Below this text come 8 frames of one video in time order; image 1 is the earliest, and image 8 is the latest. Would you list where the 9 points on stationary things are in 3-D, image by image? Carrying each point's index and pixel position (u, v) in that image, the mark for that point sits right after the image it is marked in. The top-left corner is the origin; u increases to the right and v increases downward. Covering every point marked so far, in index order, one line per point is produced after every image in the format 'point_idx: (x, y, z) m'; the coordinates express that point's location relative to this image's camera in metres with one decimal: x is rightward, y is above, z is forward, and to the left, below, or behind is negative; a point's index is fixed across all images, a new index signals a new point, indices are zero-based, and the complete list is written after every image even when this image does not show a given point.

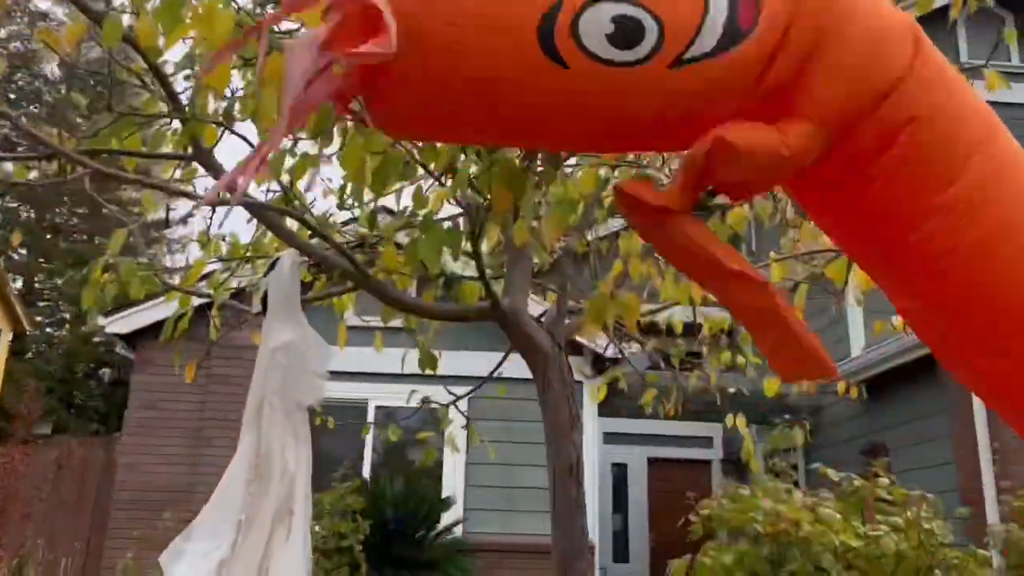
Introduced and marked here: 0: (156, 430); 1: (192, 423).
0: (-3.7, -1.5, +9.2) m
1: (-3.3, -1.4, +9.2) m
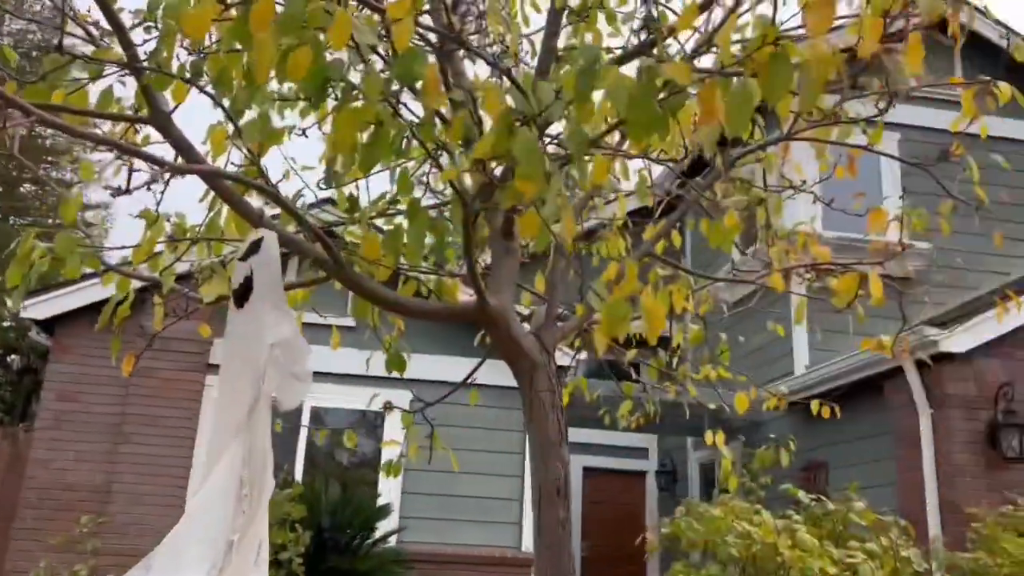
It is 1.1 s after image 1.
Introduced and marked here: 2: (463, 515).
0: (-4.2, -1.3, +8.6) m
1: (-3.9, -1.3, +8.6) m
2: (-0.5, -2.2, +8.6) m
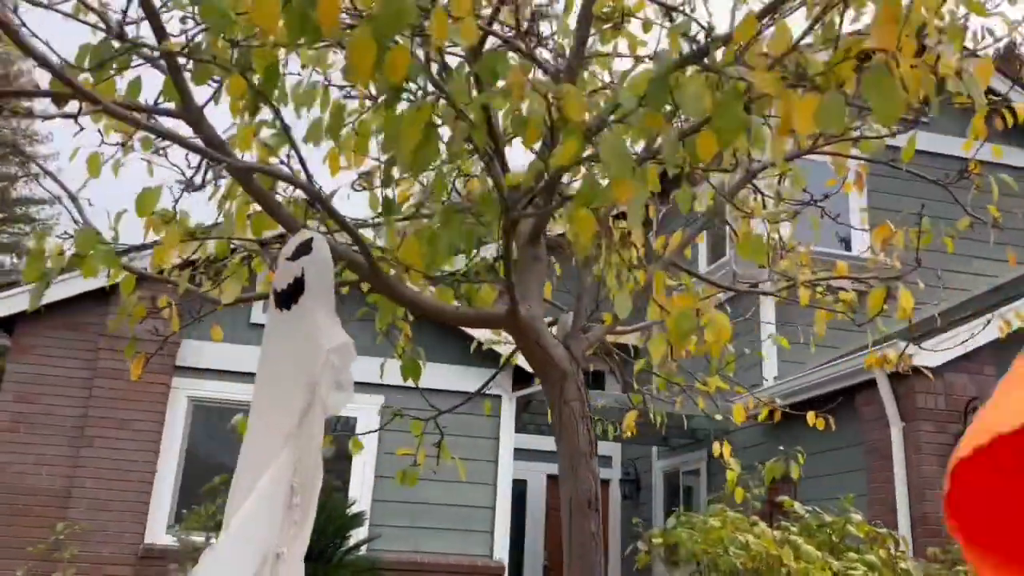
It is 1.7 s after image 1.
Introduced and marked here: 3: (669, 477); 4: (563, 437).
0: (-4.5, -1.3, +8.3) m
1: (-4.1, -1.2, +8.3) m
2: (-0.7, -2.2, +8.5) m
3: (+2.1, -2.6, +12.2) m
4: (+0.2, -0.5, +2.9) m
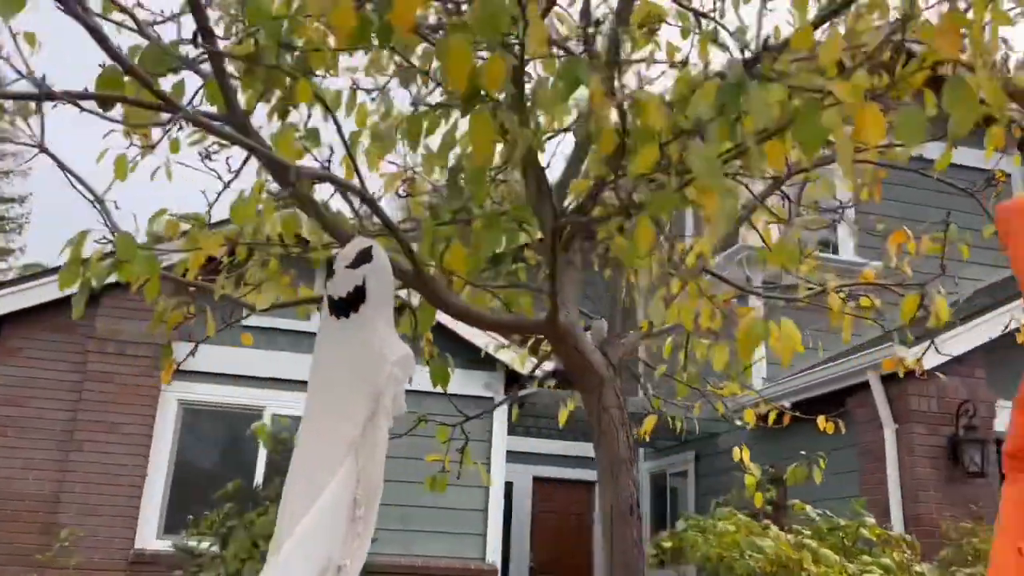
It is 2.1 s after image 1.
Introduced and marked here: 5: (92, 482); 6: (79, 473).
0: (-4.5, -1.3, +8.1) m
1: (-4.1, -1.3, +8.2) m
2: (-0.8, -2.3, +8.5) m
3: (+2.0, -2.6, +12.3) m
4: (+0.3, -0.5, +2.9) m
5: (-3.8, -1.7, +8.0) m
6: (-4.0, -1.7, +8.1) m
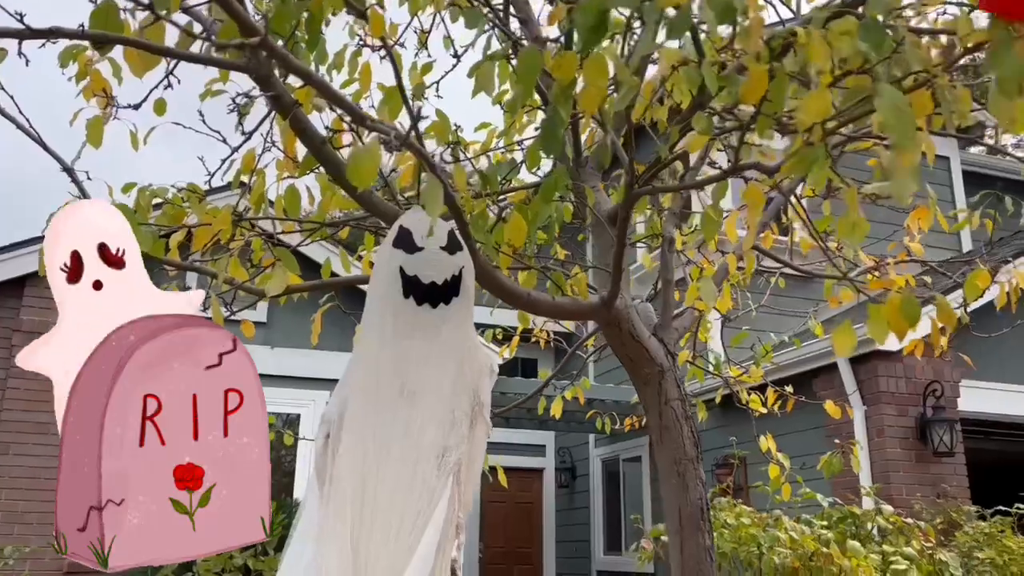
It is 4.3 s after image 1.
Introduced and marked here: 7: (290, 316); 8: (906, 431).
0: (-4.8, -1.2, +7.4) m
1: (-4.4, -1.2, +7.5) m
2: (-1.1, -2.1, +8.1) m
3: (+1.3, -2.4, +12.1) m
4: (+0.4, -0.5, +2.6) m
5: (-4.0, -1.7, +7.3) m
6: (-4.2, -1.6, +7.5) m
7: (-2.0, -0.3, +8.1) m
8: (+3.4, -1.2, +7.7) m
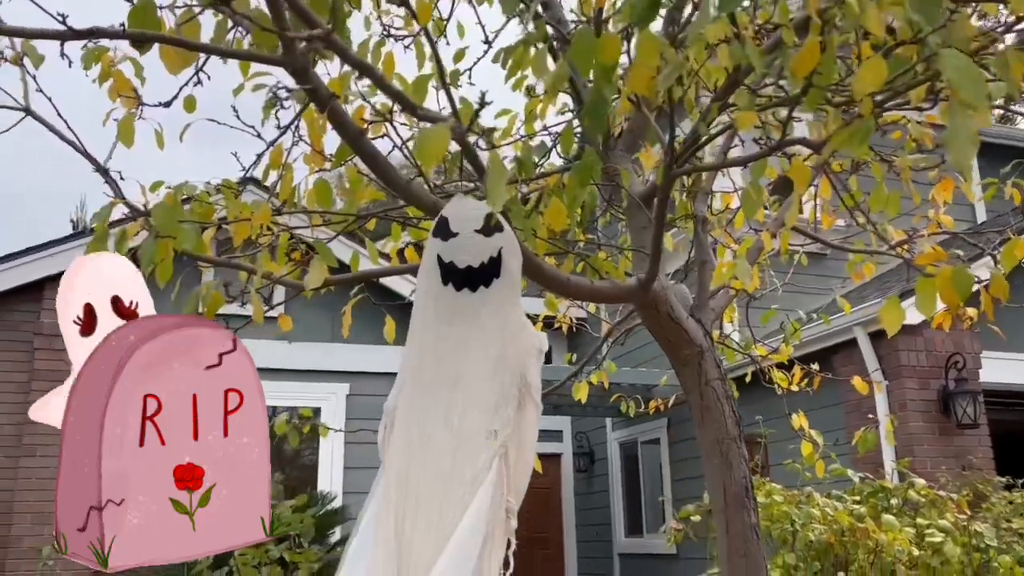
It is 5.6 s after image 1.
0: (-4.6, -1.3, +7.5) m
1: (-4.2, -1.2, +7.6) m
2: (-0.9, -2.0, +8.1) m
3: (+1.6, -2.2, +12.2) m
4: (+0.6, -0.4, +2.6) m
5: (-3.8, -1.7, +7.4) m
6: (-4.0, -1.6, +7.5) m
7: (-1.8, -0.2, +8.1) m
8: (+3.6, -1.0, +7.7) m
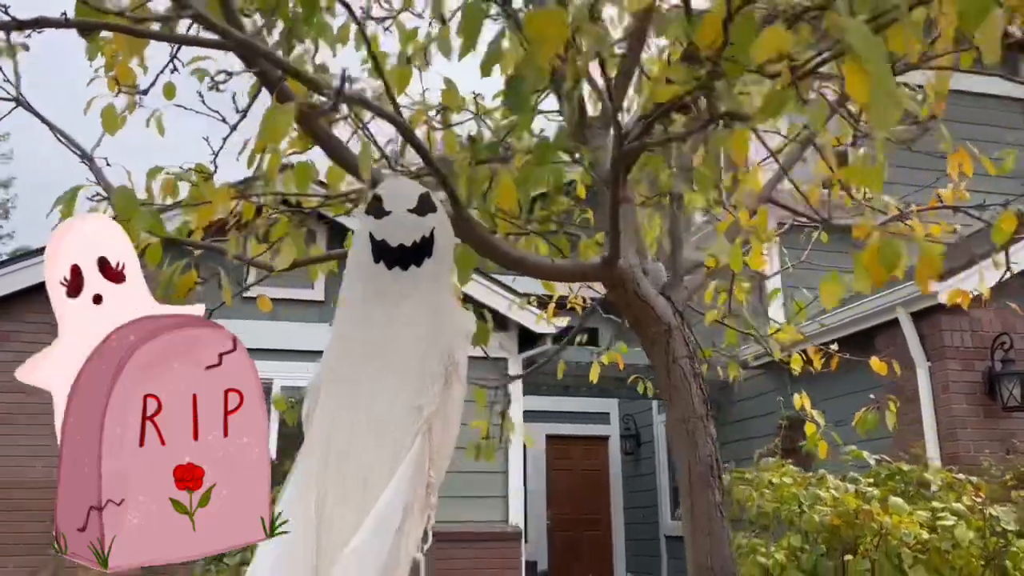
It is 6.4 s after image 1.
0: (-4.3, -1.1, +7.8) m
1: (-4.0, -1.1, +7.9) m
2: (-0.5, -1.9, +8.2) m
3: (+2.2, -1.9, +12.1) m
4: (+0.5, -0.3, +2.6) m
5: (-3.6, -1.5, +7.7) m
6: (-3.8, -1.5, +7.8) m
7: (-1.5, 0.0, +8.3) m
8: (+3.9, -0.8, +7.5) m
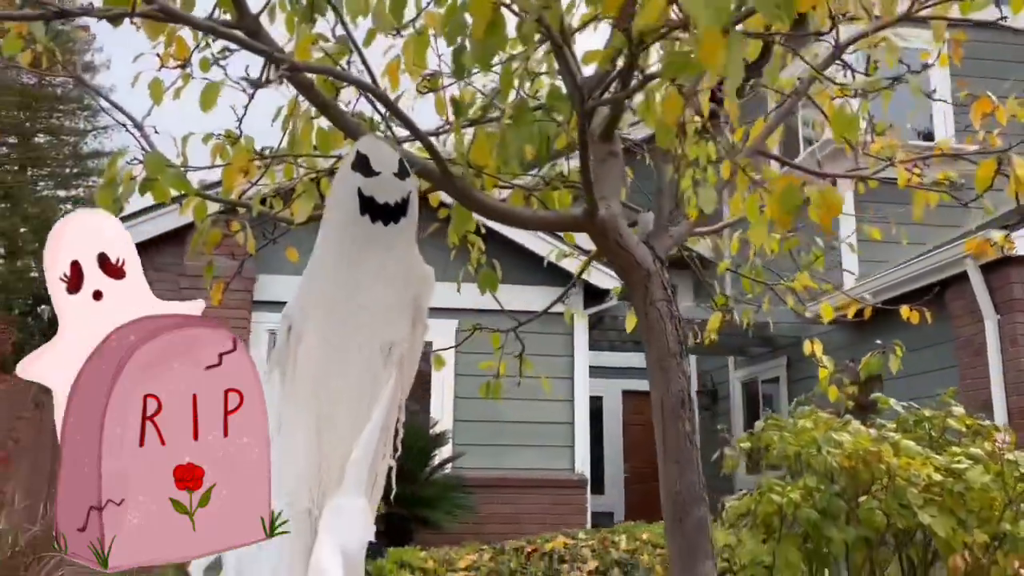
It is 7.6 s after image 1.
0: (-3.7, -0.8, +8.5) m
1: (-3.4, -0.7, +8.6) m
2: (+0.1, -1.5, +8.6) m
3: (+3.2, -1.3, +12.1) m
4: (+0.4, -0.2, +2.8) m
5: (-3.0, -1.2, +8.4) m
6: (-3.2, -1.1, +8.5) m
7: (-0.9, +0.4, +8.6) m
8: (+4.4, -0.4, +7.3) m
